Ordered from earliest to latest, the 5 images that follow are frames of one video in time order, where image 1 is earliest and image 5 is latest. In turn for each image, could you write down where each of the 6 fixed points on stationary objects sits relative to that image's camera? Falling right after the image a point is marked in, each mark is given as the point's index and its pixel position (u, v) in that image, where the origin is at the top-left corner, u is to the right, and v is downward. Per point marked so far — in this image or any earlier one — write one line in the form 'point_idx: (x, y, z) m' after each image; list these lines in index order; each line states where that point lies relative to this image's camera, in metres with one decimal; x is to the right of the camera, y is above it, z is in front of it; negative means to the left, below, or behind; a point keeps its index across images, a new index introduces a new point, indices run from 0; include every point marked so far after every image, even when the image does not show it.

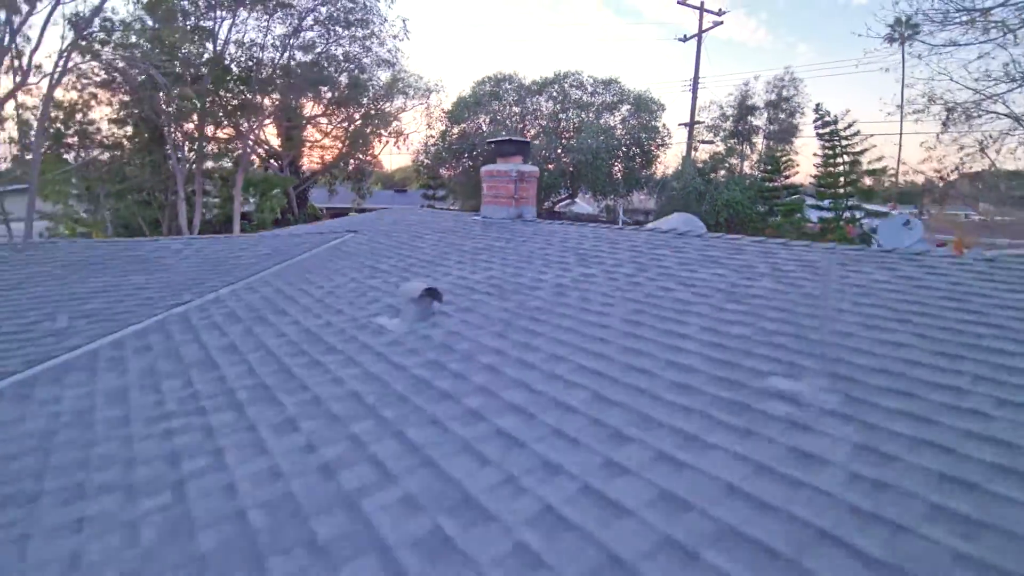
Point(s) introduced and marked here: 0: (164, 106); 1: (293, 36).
0: (-10.1, +5.3, +16.8) m
1: (-6.2, +7.6, +17.2) m
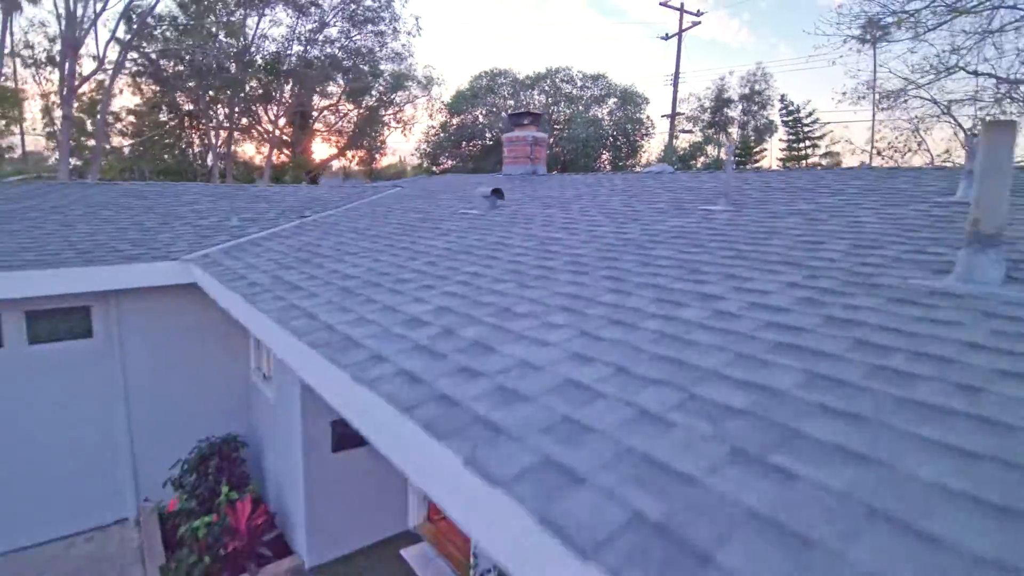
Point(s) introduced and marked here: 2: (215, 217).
0: (-10.1, +6.2, +18.5) m
1: (-6.3, +8.5, +19.1) m
2: (-3.2, +0.8, +6.2) m
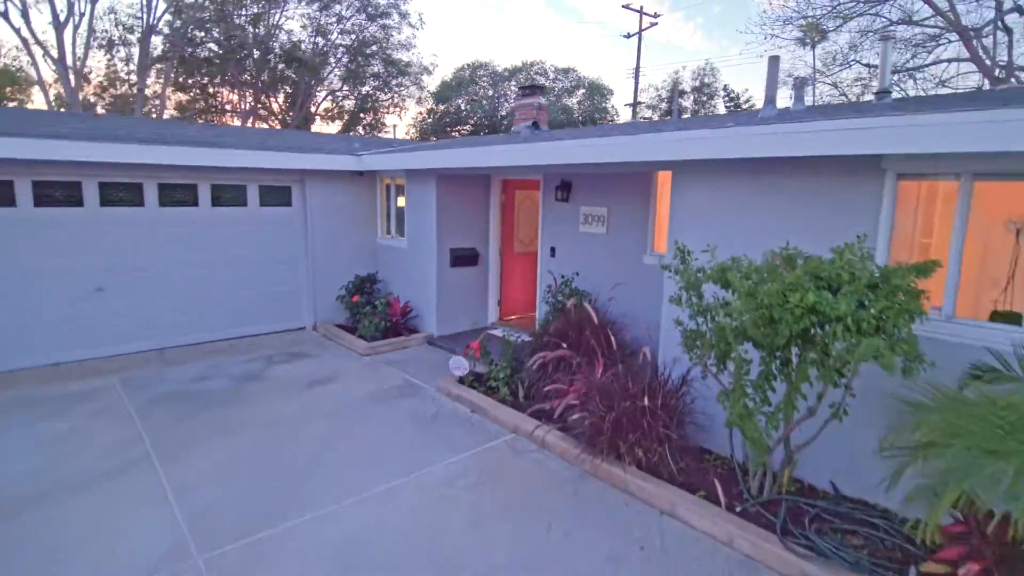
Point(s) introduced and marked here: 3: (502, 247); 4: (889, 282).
0: (-10.5, +7.7, +21.0) m
1: (-6.7, +10.1, +21.9) m
2: (-2.7, +2.3, +9.2) m
3: (-0.1, +0.6, +8.1) m
4: (+1.9, 0.0, +2.9) m
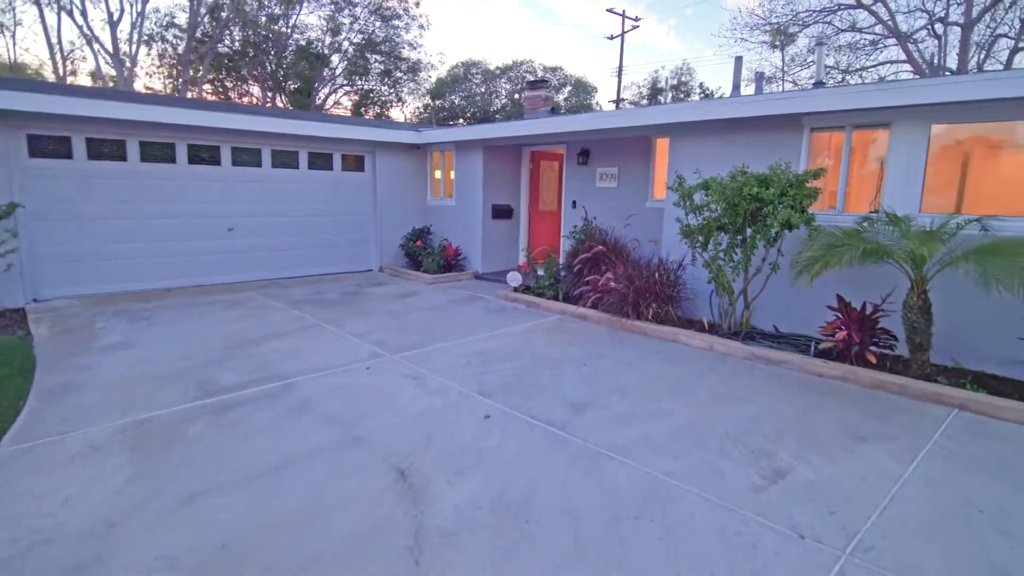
0: (-10.6, +8.5, +22.8) m
1: (-6.8, +10.9, +23.7) m
2: (-2.3, +3.2, +11.2) m
3: (+0.3, +1.5, +10.2) m
4: (+2.5, +0.9, +5.1) m
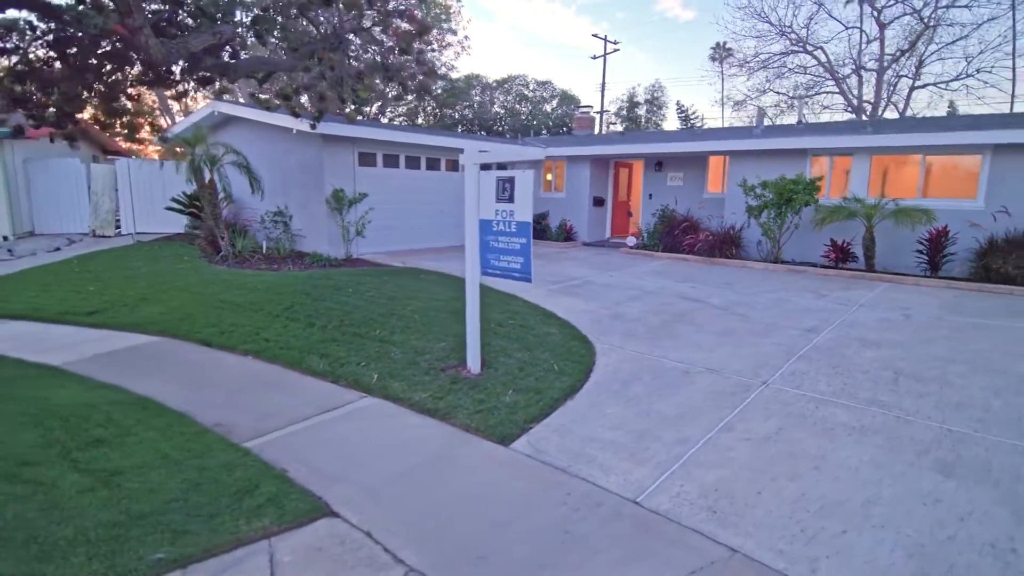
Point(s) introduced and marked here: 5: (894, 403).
0: (-9.5, +9.3, +26.6) m
1: (-6.0, +11.8, +28.0) m
2: (-0.1, +4.1, +16.1) m
3: (+2.7, +2.4, +15.3) m
4: (+5.4, +1.9, +10.5) m
5: (+3.0, -0.9, +4.6) m
